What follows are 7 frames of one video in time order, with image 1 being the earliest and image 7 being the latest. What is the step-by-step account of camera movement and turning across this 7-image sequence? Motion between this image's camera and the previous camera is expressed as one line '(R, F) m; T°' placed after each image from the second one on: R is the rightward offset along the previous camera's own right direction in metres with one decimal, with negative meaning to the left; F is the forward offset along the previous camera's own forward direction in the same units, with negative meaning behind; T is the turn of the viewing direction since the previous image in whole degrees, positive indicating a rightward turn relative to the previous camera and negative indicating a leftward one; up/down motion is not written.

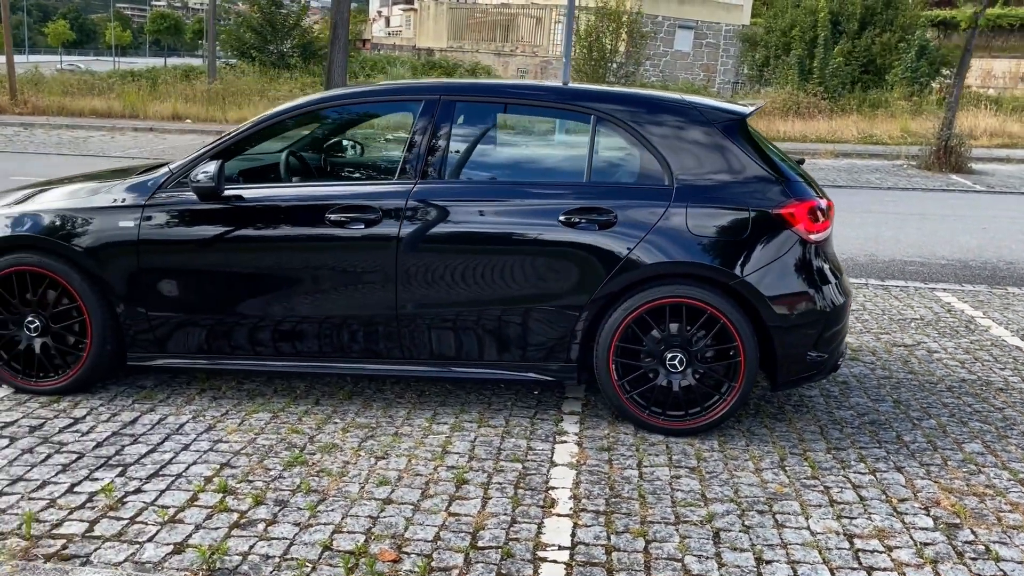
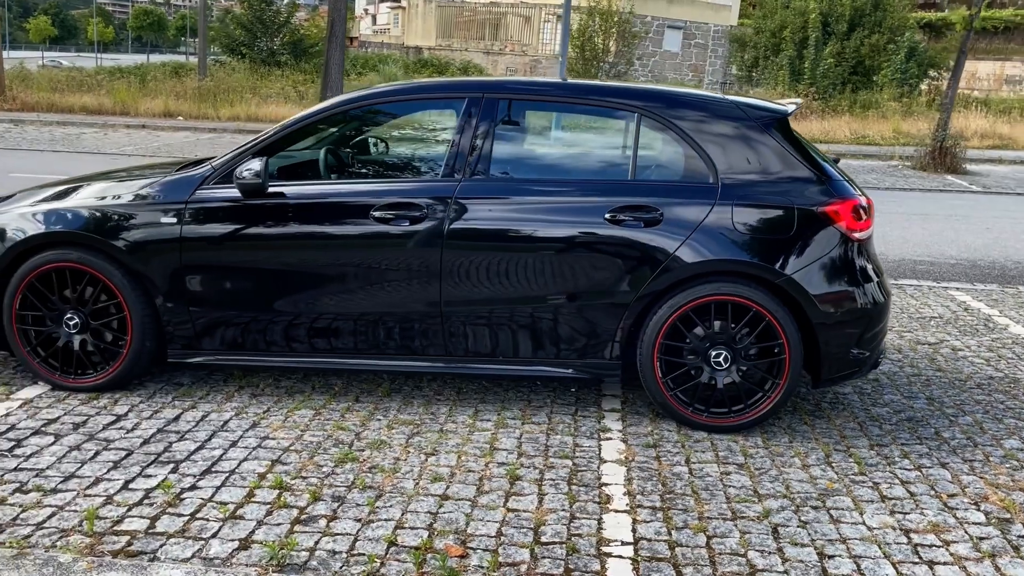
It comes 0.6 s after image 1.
(-0.3, 0.0) m; +1°
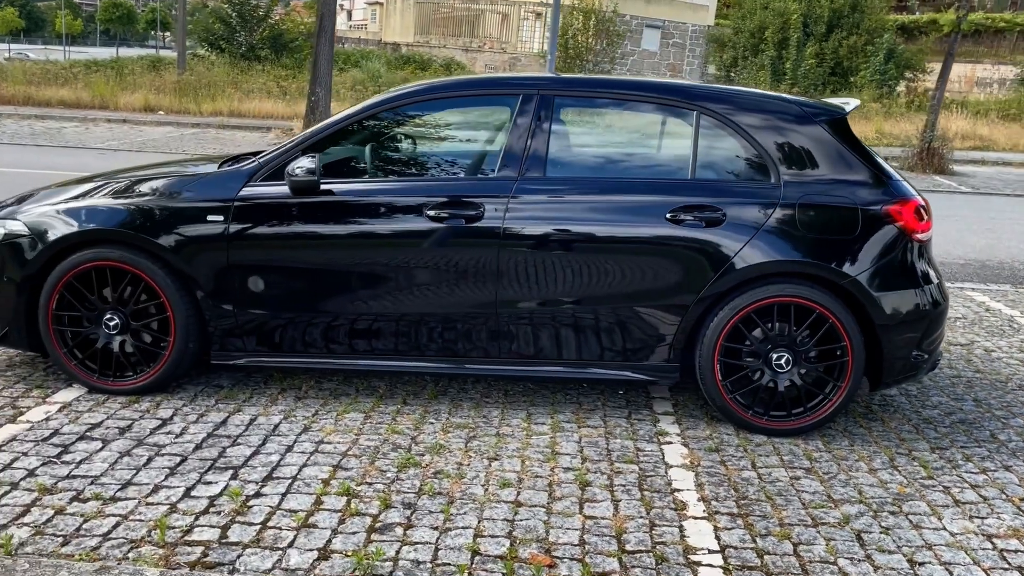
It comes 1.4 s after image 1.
(-0.4, +0.1) m; +2°
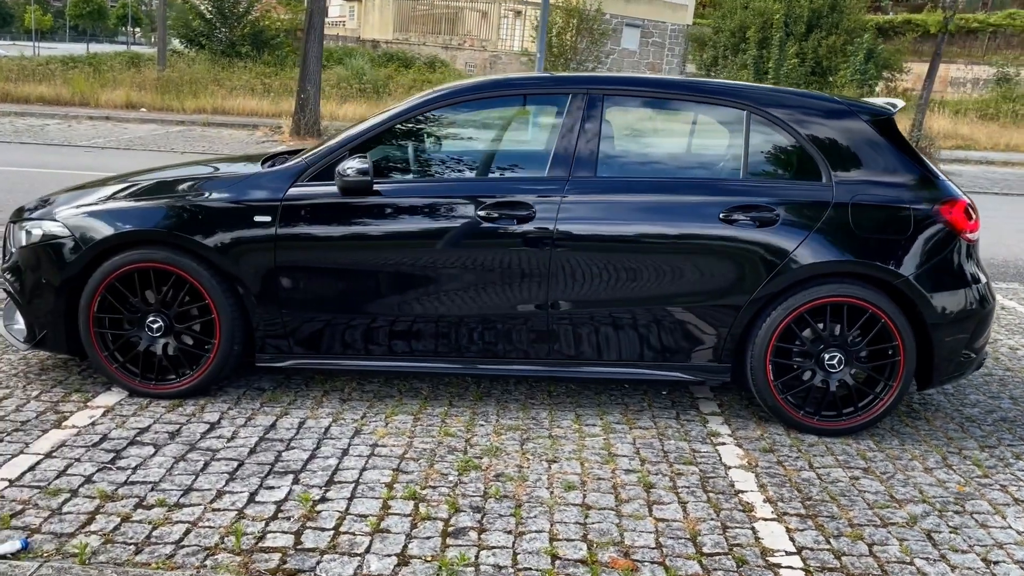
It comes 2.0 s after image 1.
(-0.3, 0.0) m; +1°
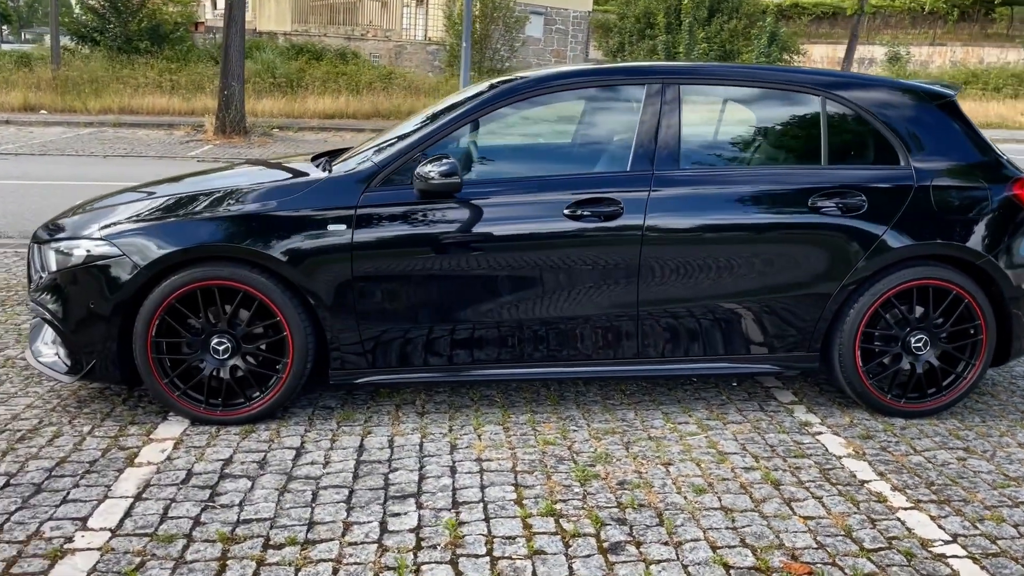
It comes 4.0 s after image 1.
(-0.8, +0.2) m; +6°
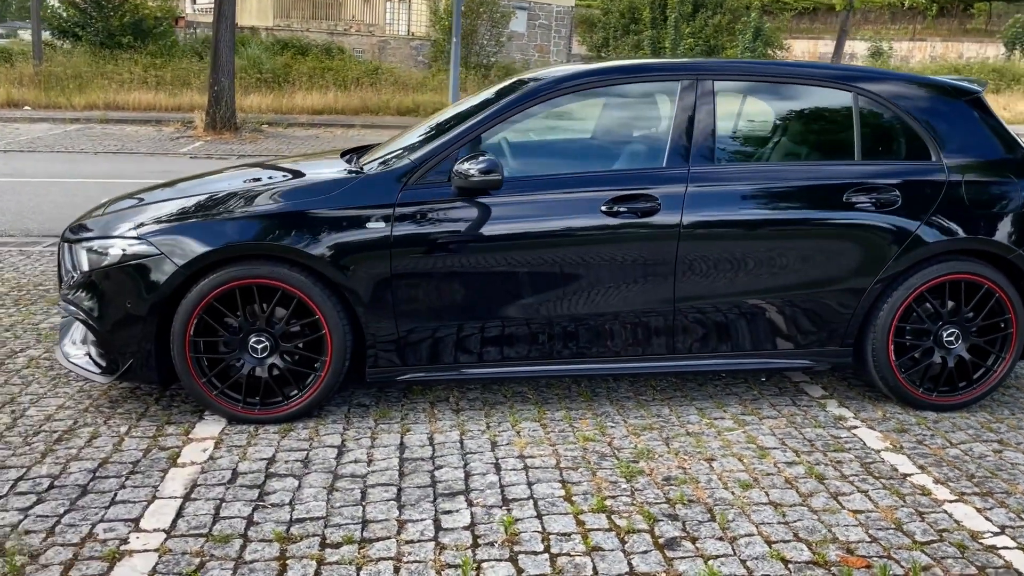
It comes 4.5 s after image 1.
(-0.2, 0.0) m; +1°
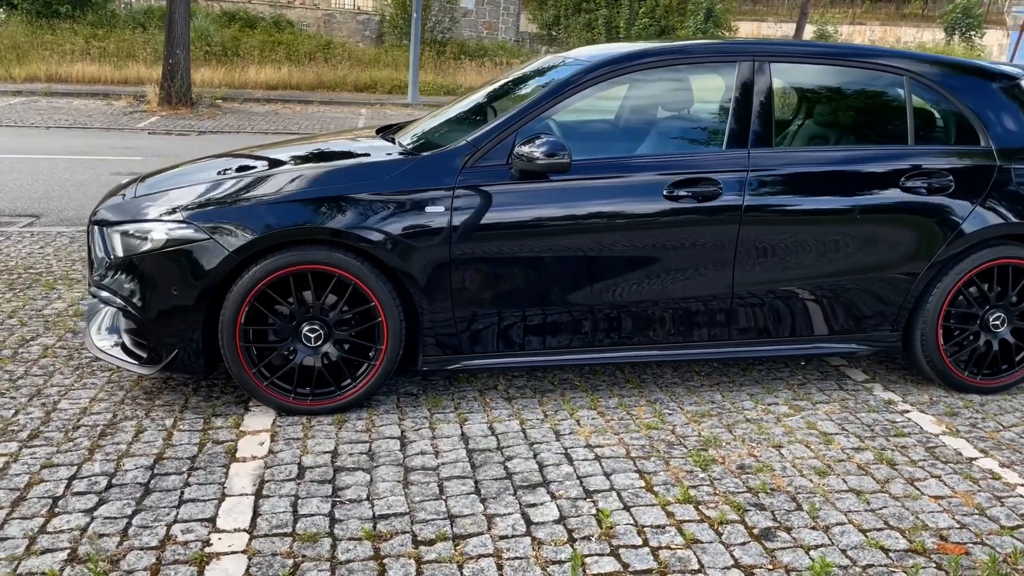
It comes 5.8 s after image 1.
(-0.5, +0.1) m; +4°
